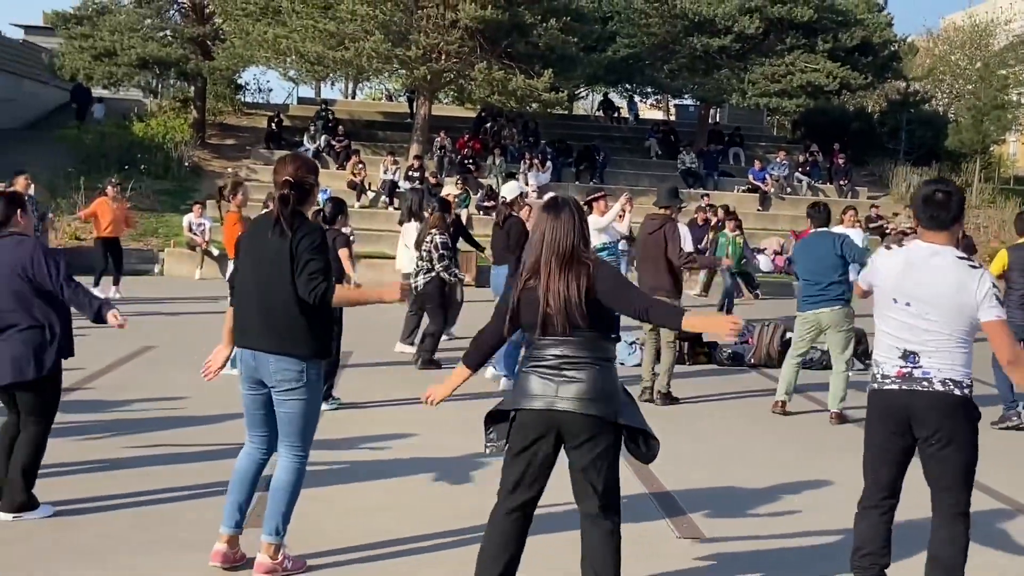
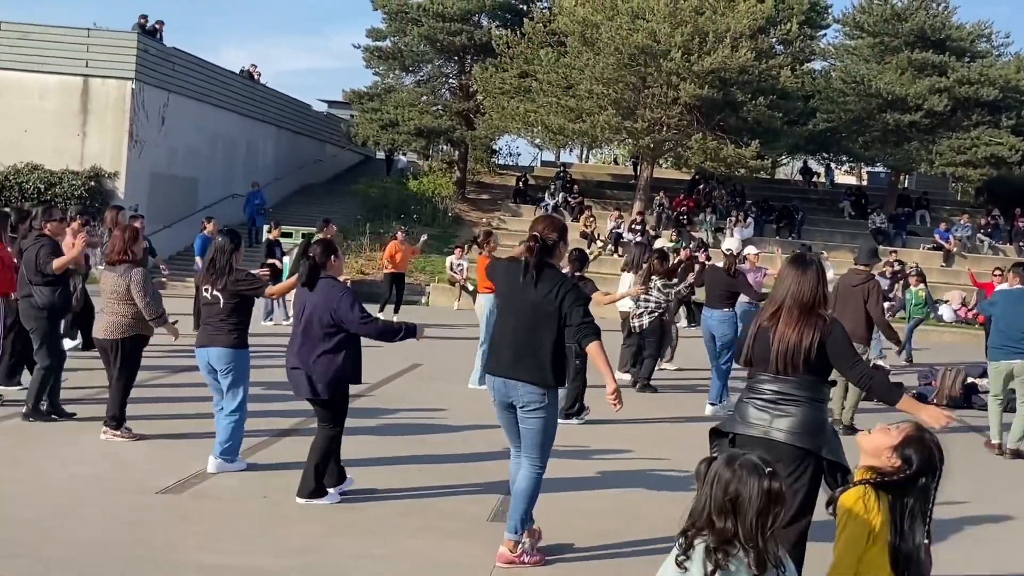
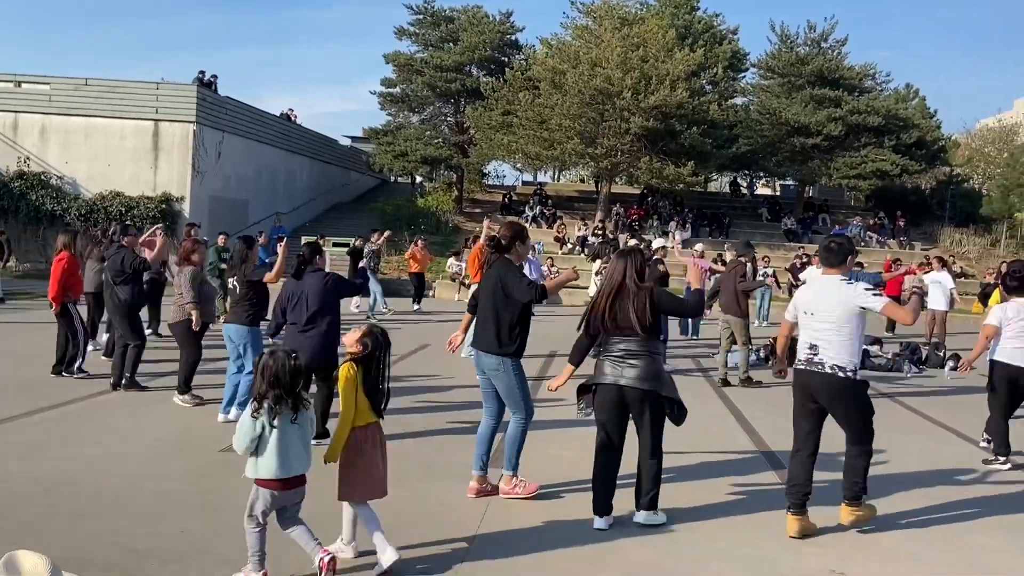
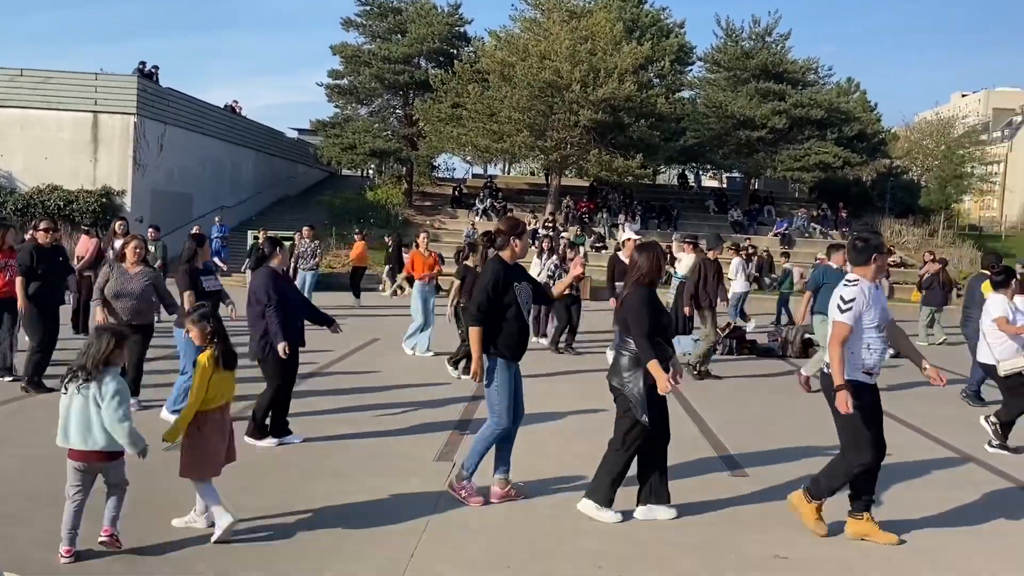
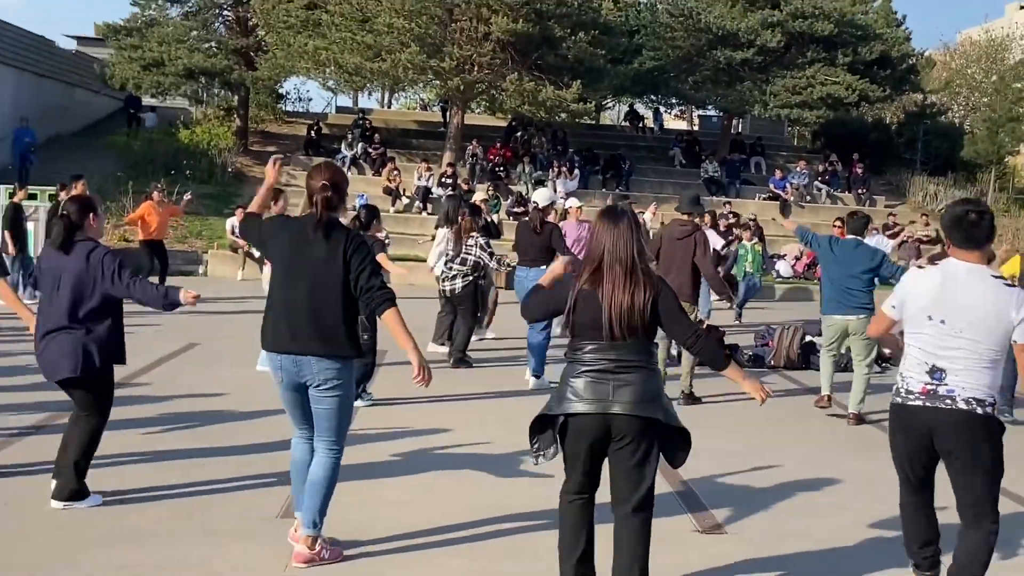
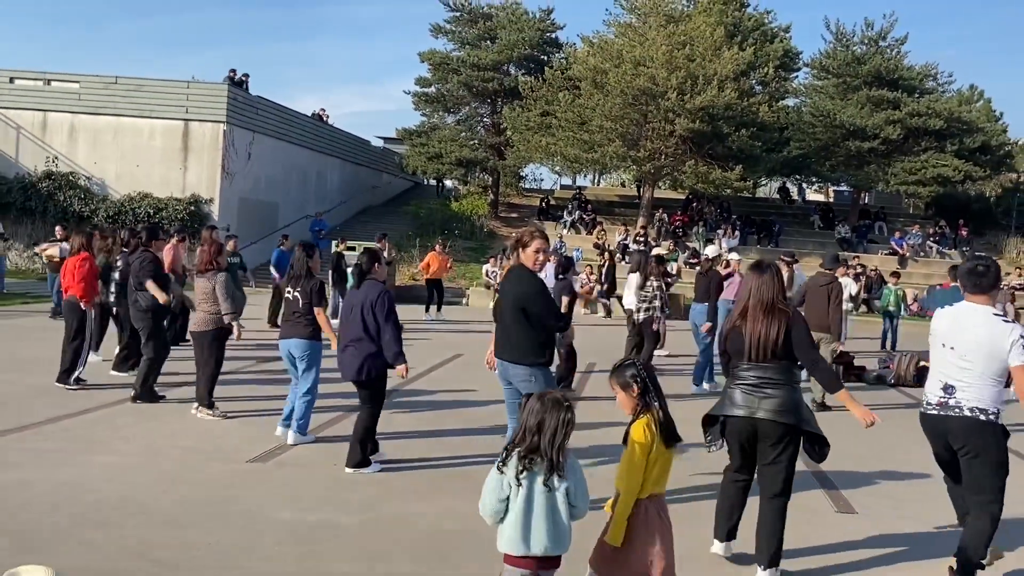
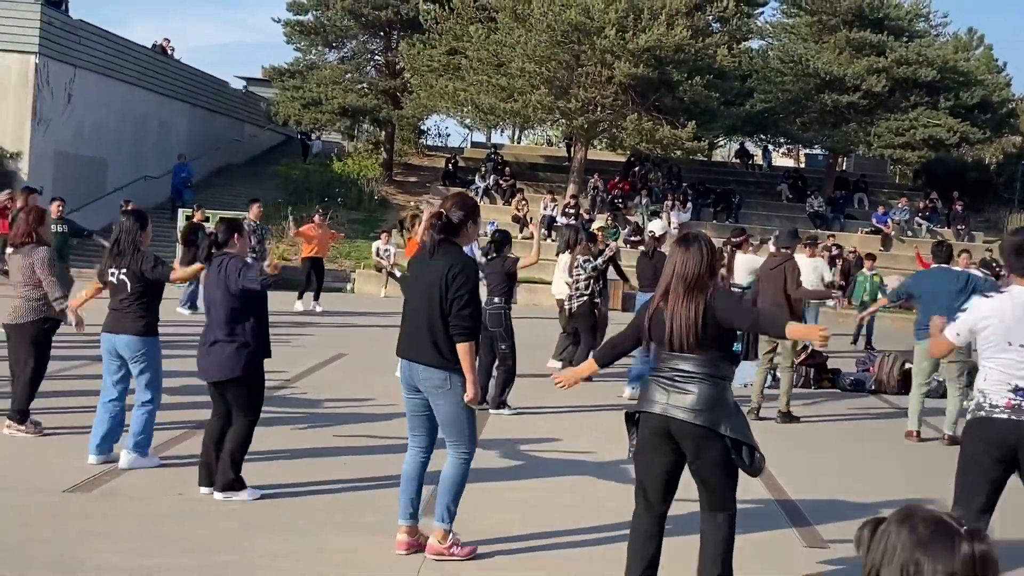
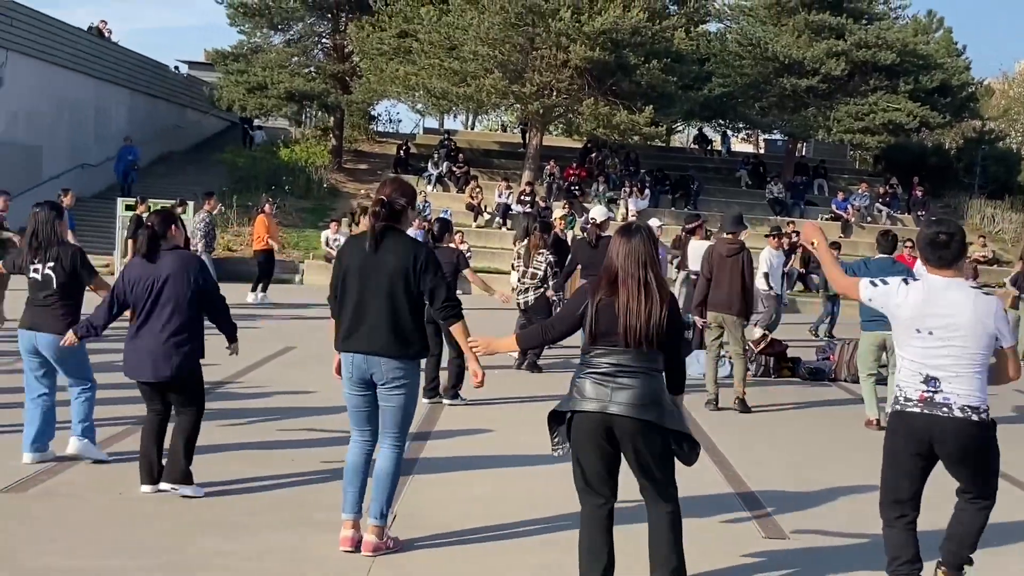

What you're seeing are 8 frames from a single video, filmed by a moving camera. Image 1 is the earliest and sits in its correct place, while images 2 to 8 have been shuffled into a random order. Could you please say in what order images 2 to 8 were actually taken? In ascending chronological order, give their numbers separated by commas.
5, 8, 7, 2, 6, 3, 4
